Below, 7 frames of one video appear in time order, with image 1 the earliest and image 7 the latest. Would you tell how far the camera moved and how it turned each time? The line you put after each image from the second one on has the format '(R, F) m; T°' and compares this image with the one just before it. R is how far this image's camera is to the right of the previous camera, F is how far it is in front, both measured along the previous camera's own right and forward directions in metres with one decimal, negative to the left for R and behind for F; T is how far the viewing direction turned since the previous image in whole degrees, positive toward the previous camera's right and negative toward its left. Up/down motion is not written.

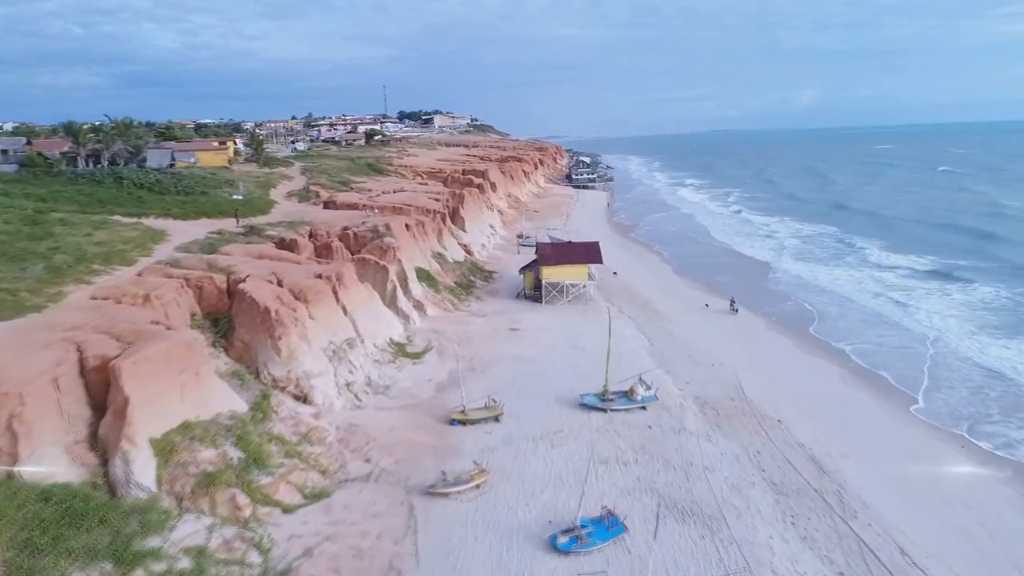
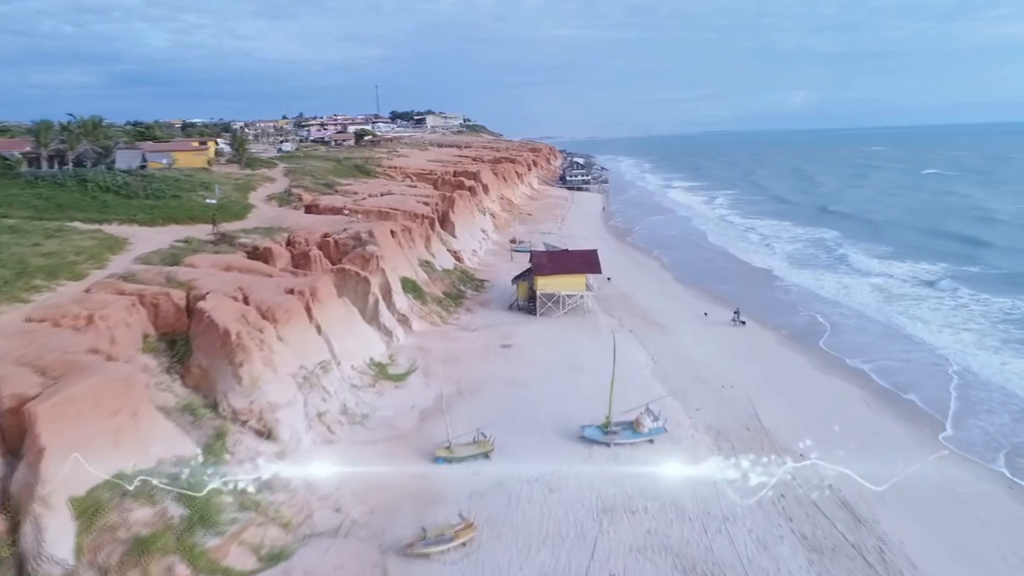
(0.0, +2.1) m; +1°
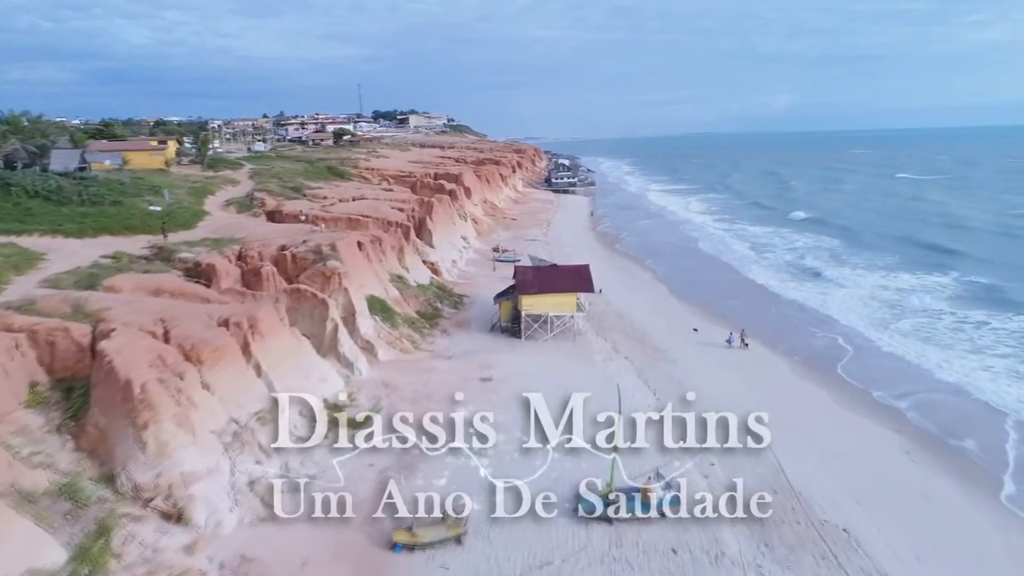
(+0.1, +3.3) m; +1°
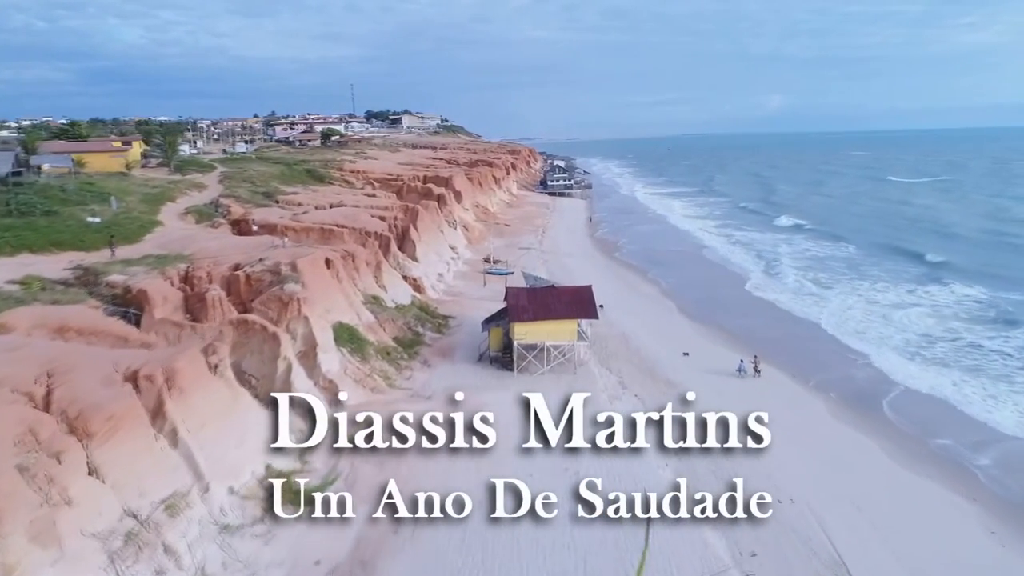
(+0.1, +3.6) m; 0°
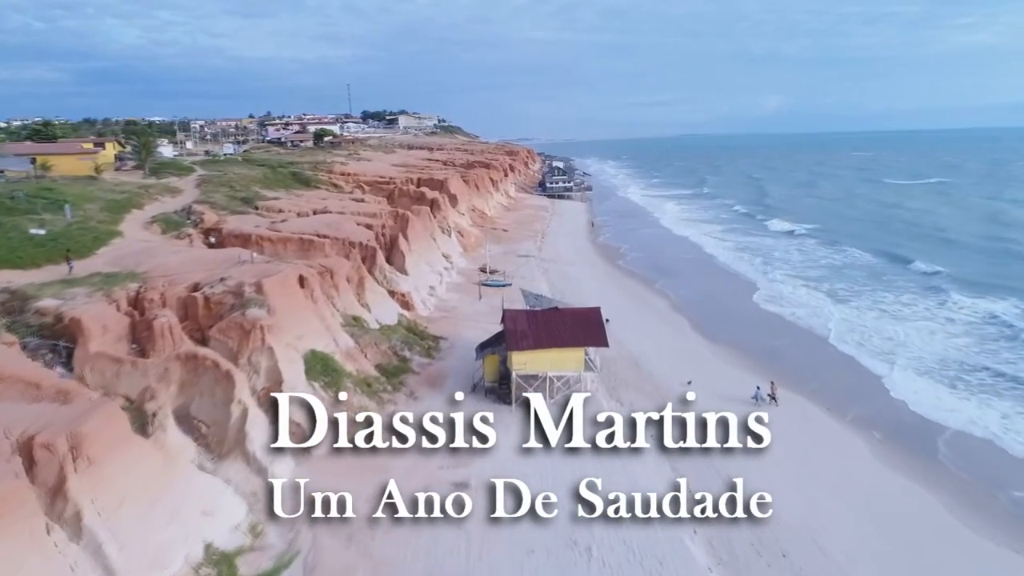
(0.0, +2.8) m; 0°
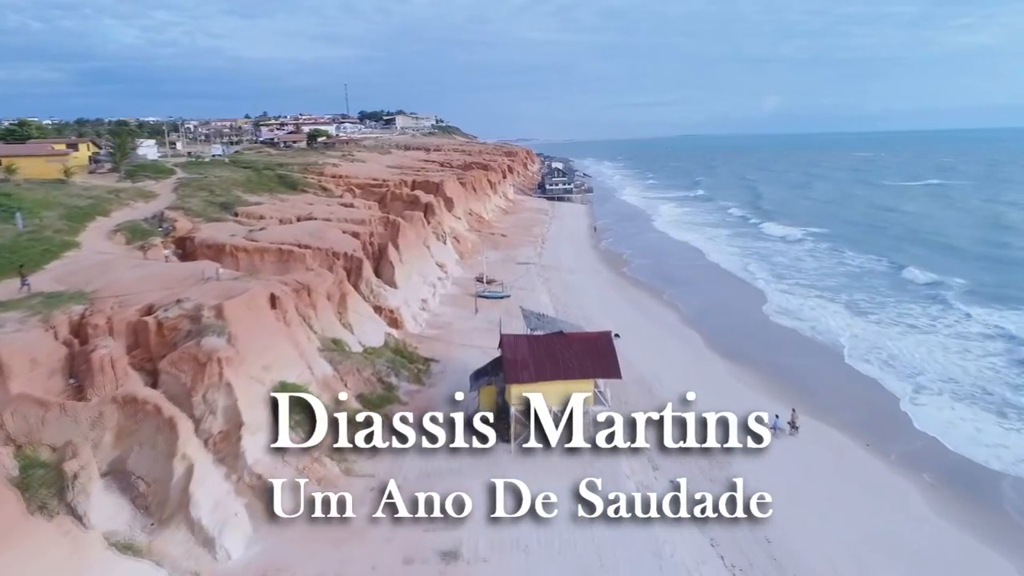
(0.0, +2.5) m; 0°
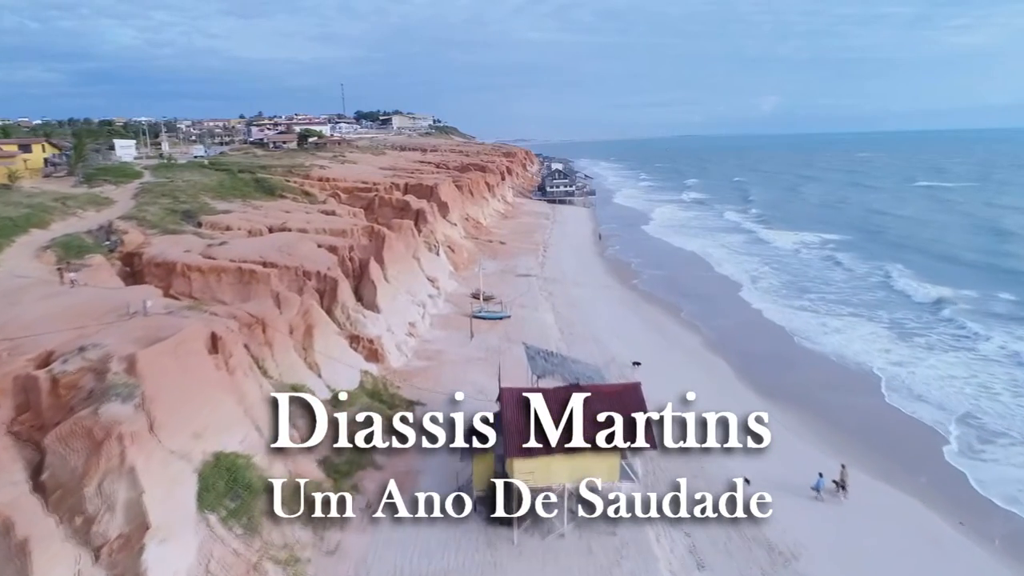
(-0.1, +3.9) m; 0°
